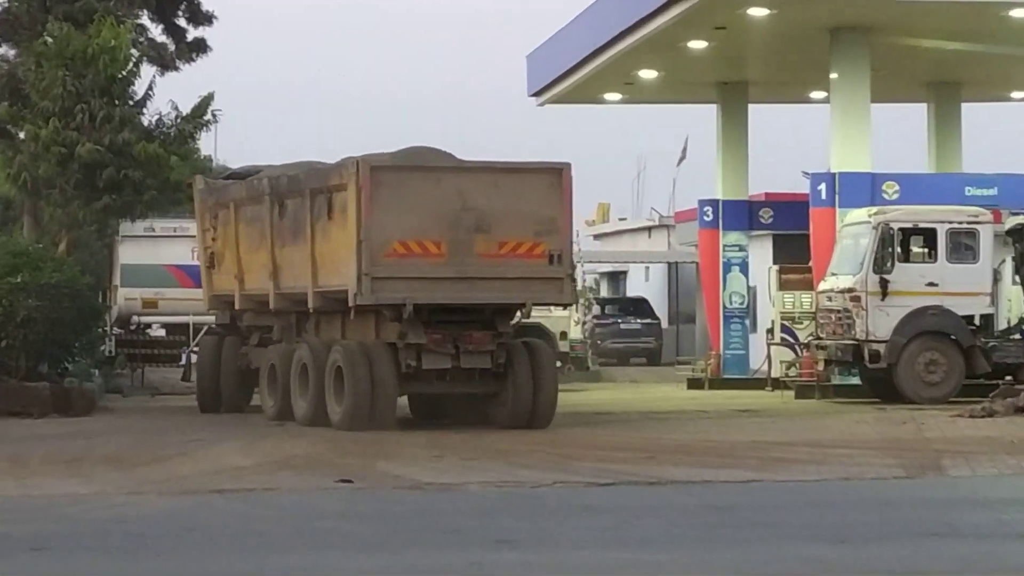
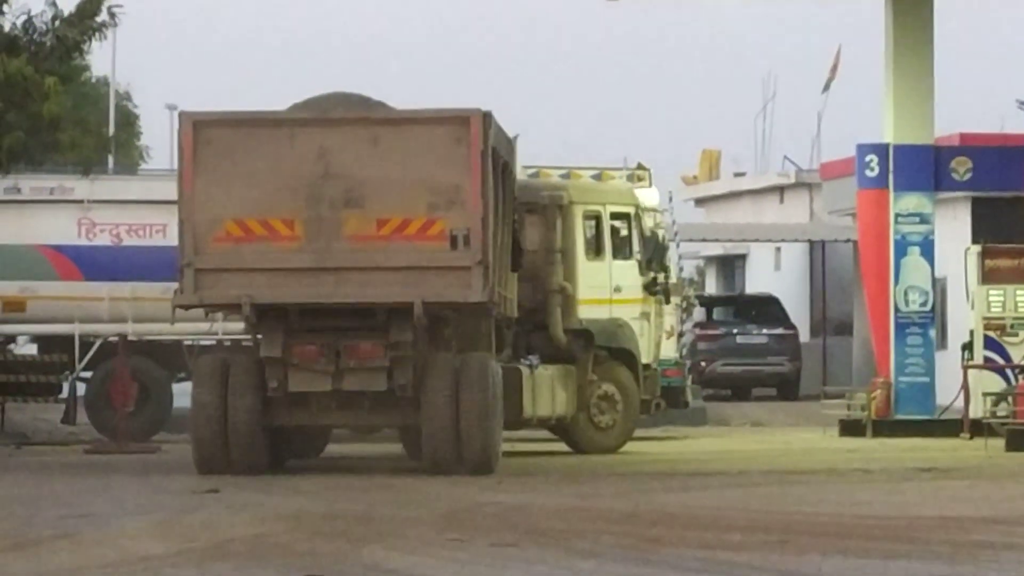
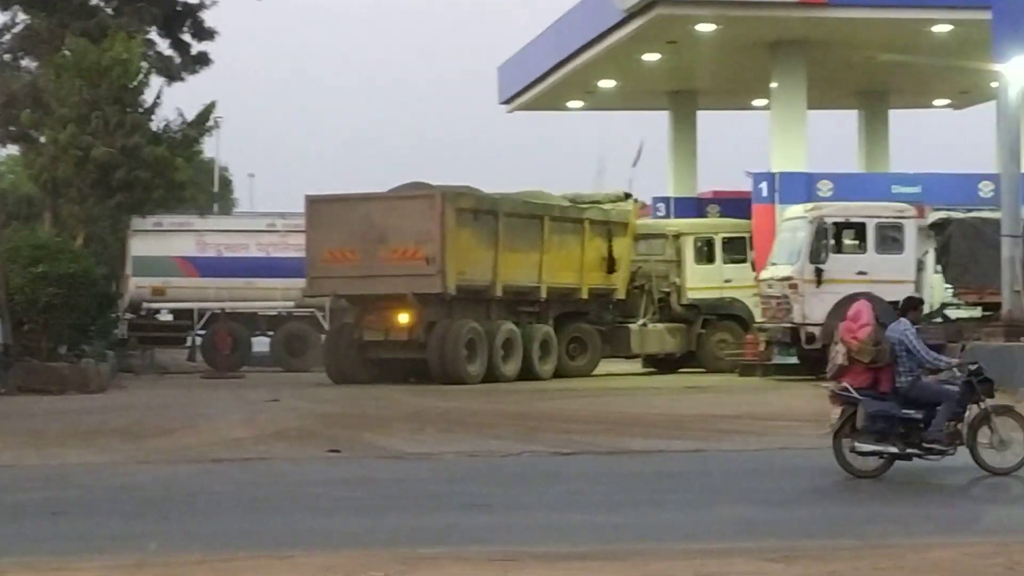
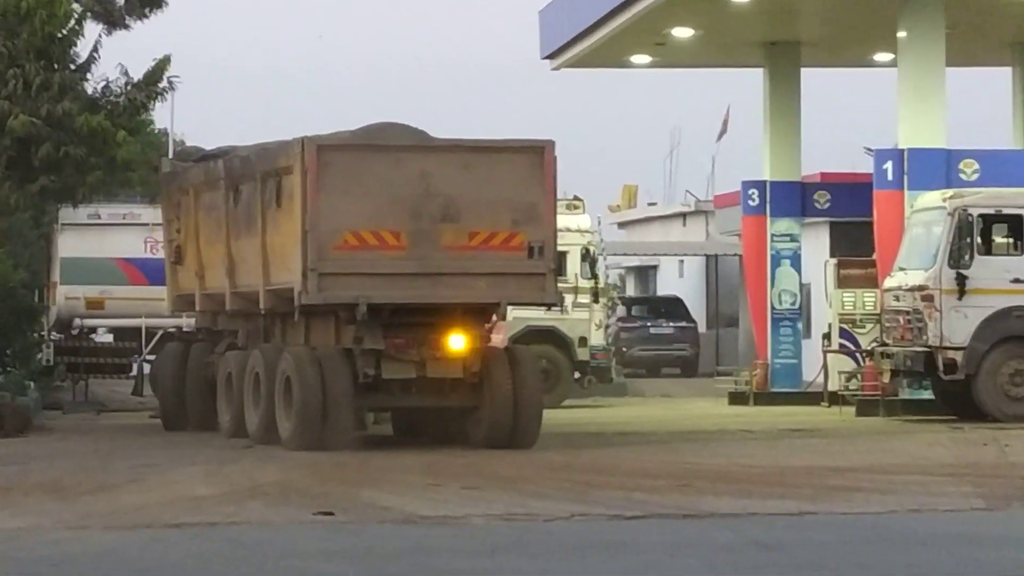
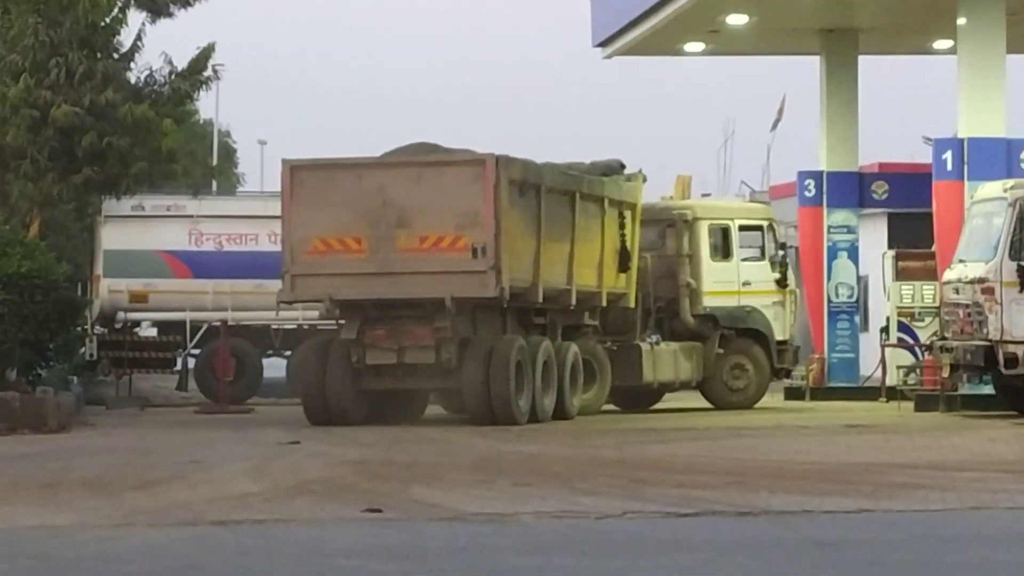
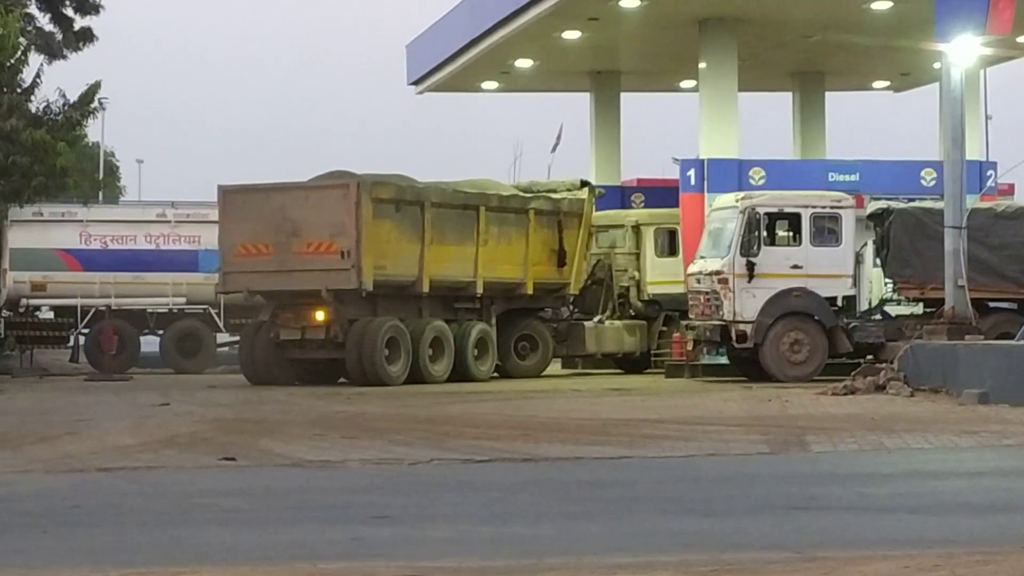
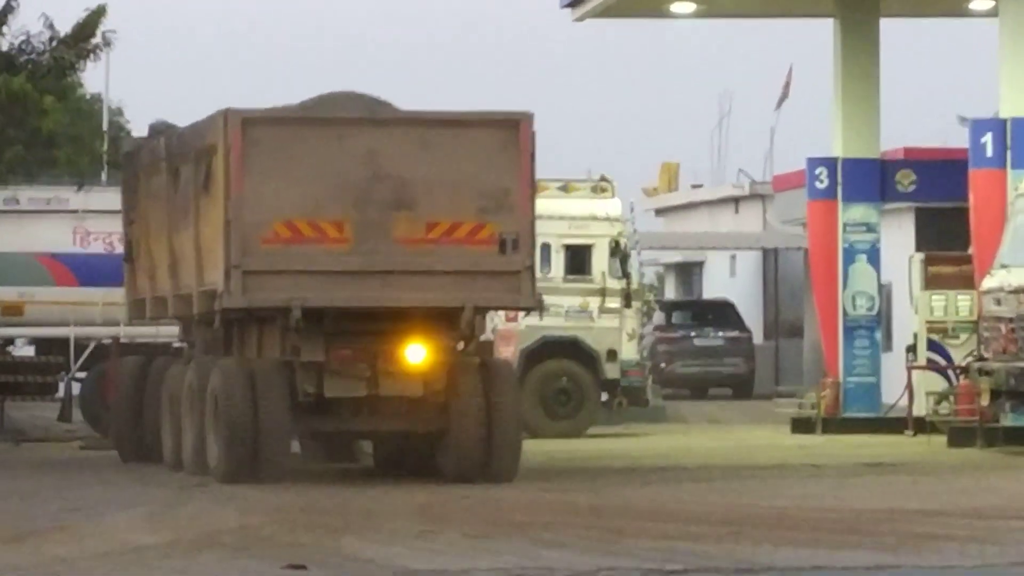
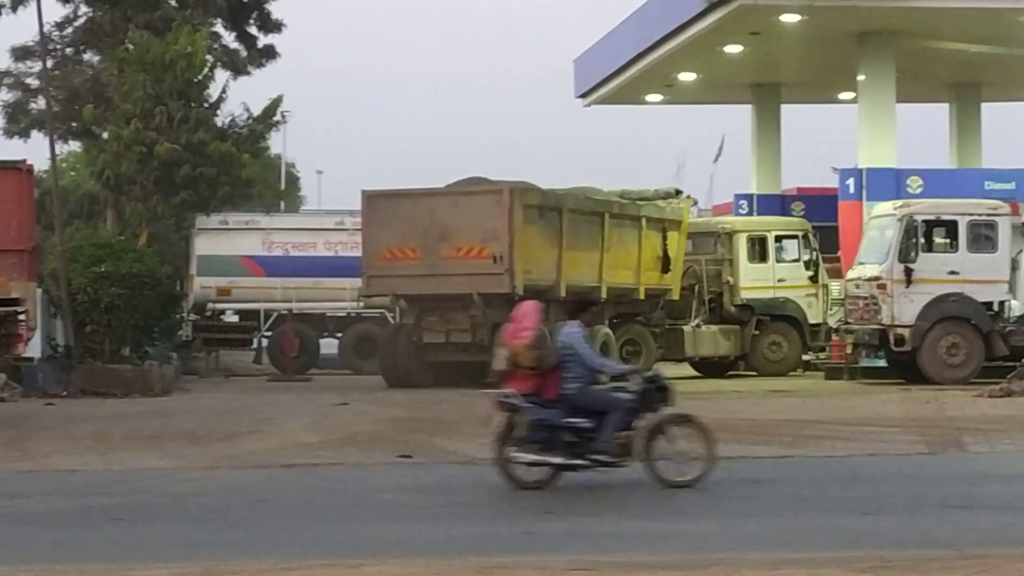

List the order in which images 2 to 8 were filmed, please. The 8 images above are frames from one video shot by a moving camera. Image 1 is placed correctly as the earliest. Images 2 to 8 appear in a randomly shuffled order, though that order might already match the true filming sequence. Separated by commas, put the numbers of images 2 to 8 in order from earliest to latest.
4, 7, 2, 5, 8, 3, 6
